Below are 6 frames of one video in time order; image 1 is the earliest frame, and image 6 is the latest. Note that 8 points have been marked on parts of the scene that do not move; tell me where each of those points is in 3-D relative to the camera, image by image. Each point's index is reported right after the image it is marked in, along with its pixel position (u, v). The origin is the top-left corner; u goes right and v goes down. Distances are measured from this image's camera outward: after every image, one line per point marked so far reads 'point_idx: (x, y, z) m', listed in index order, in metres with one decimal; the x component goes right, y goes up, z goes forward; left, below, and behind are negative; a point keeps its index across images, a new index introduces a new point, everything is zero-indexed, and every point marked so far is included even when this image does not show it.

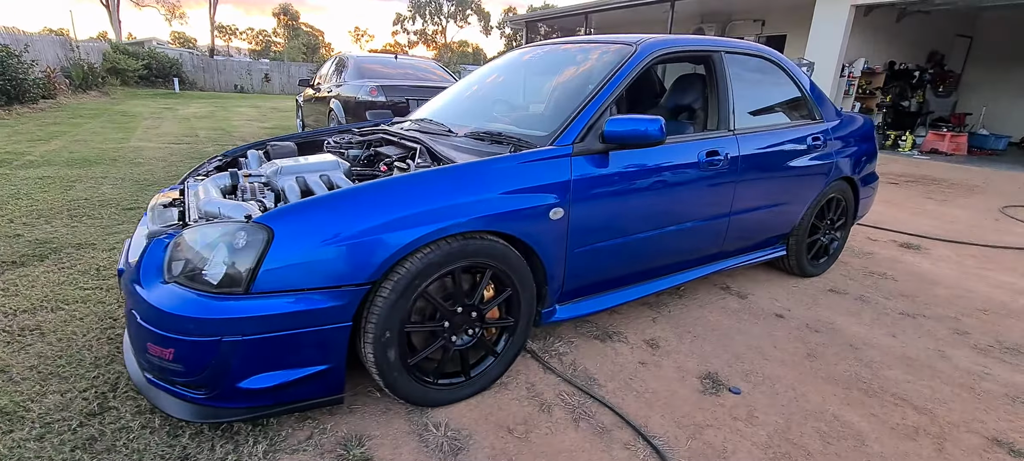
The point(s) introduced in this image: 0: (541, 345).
0: (+0.1, -0.6, +2.4) m
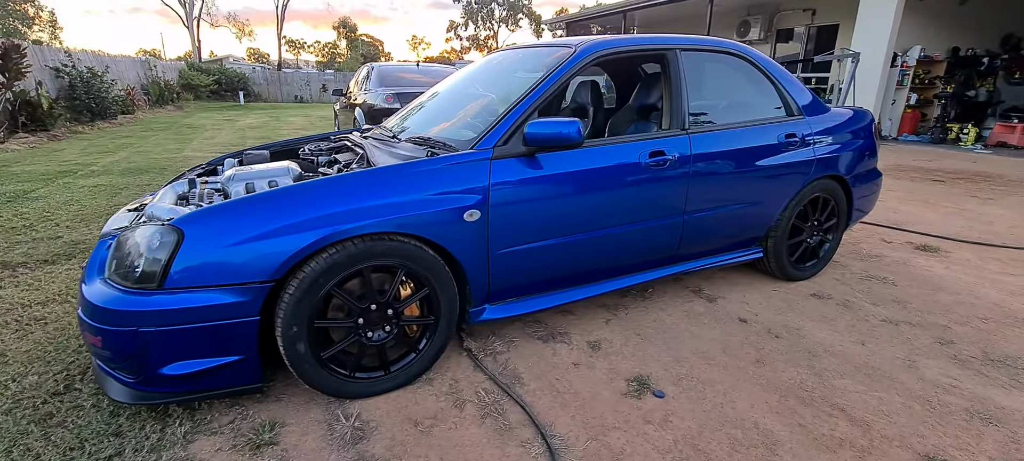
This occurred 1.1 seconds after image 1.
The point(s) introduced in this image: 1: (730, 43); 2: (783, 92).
0: (-0.2, -0.6, +2.4) m
1: (+1.3, +1.1, +2.9) m
2: (+1.6, +0.8, +3.0) m
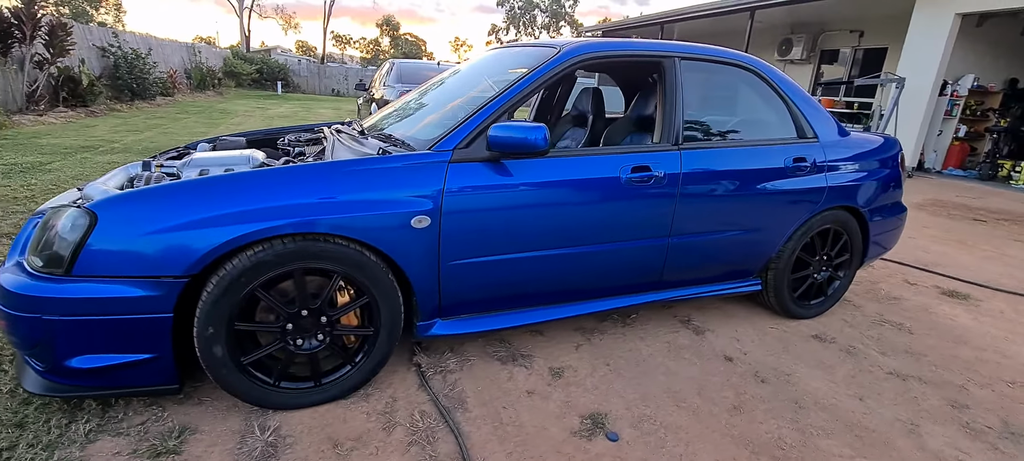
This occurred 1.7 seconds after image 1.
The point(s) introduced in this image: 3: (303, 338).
0: (-0.4, -0.6, +2.3) m
1: (+1.2, +1.0, +2.7) m
2: (+1.6, +0.7, +2.7) m
3: (-0.8, -0.4, +1.8) m
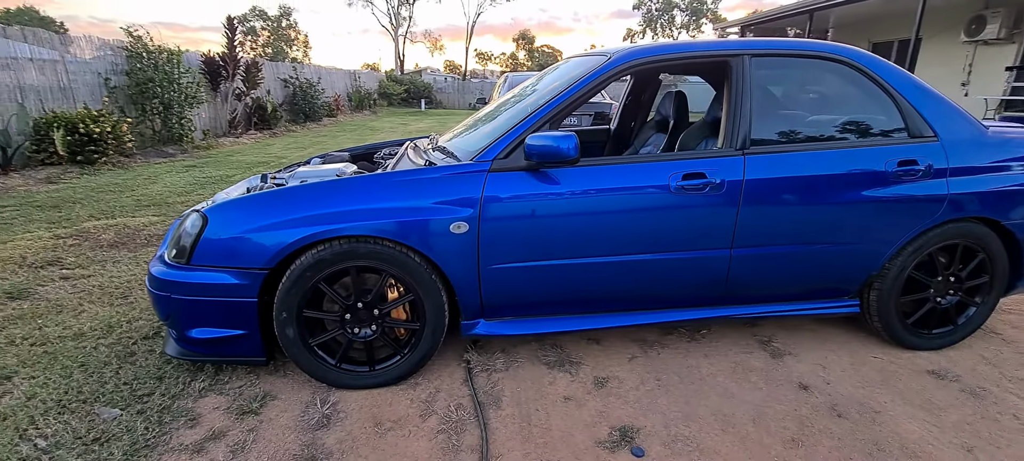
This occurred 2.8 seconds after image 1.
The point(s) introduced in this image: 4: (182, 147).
0: (-0.2, -0.6, +2.4) m
1: (+1.6, +0.9, +2.4) m
2: (+1.9, +0.6, +2.4) m
3: (-0.7, -0.4, +2.1) m
4: (-6.3, +1.6, +9.4) m
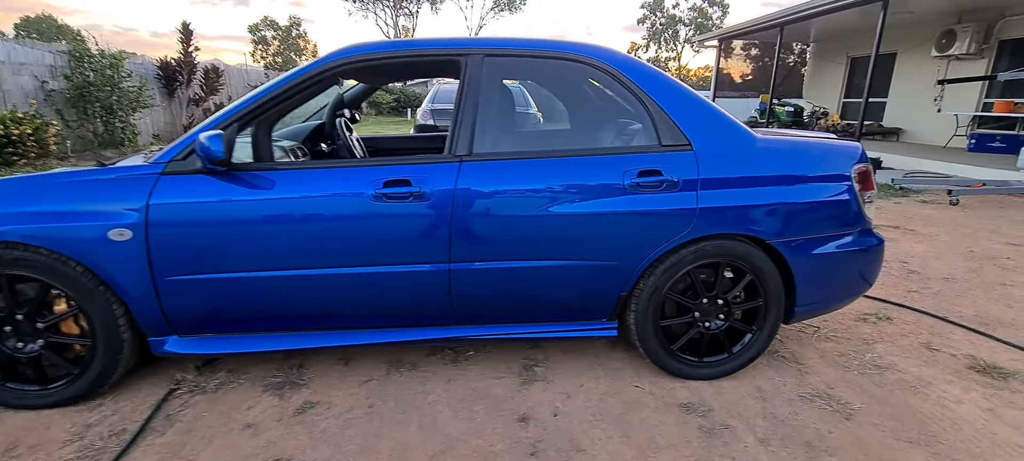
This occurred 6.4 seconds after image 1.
0: (-1.4, -0.7, +2.2) m
1: (+0.3, +0.8, +2.2) m
2: (+0.6, +0.5, +2.1) m
3: (-1.9, -0.4, +1.9) m
4: (-7.4, +1.5, +9.3) m
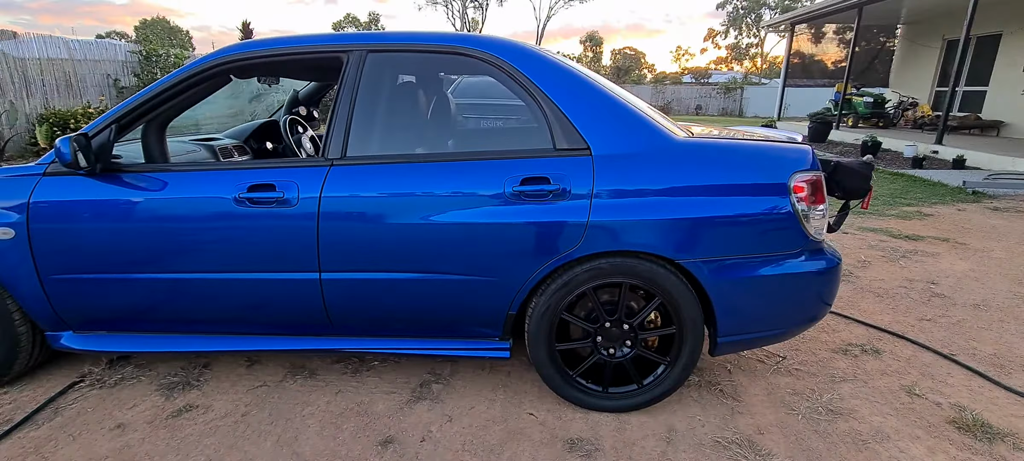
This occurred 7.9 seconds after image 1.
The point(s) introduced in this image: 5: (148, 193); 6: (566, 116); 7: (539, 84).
0: (-1.9, -0.7, +2.3) m
1: (-0.1, +0.8, +2.0) m
2: (+0.2, +0.5, +1.9) m
3: (-2.4, -0.4, +2.1) m
4: (-6.8, +1.8, +10.1) m
5: (-1.4, +0.1, +1.9) m
6: (+0.2, +0.4, +1.9) m
7: (+0.1, +0.6, +1.9) m
